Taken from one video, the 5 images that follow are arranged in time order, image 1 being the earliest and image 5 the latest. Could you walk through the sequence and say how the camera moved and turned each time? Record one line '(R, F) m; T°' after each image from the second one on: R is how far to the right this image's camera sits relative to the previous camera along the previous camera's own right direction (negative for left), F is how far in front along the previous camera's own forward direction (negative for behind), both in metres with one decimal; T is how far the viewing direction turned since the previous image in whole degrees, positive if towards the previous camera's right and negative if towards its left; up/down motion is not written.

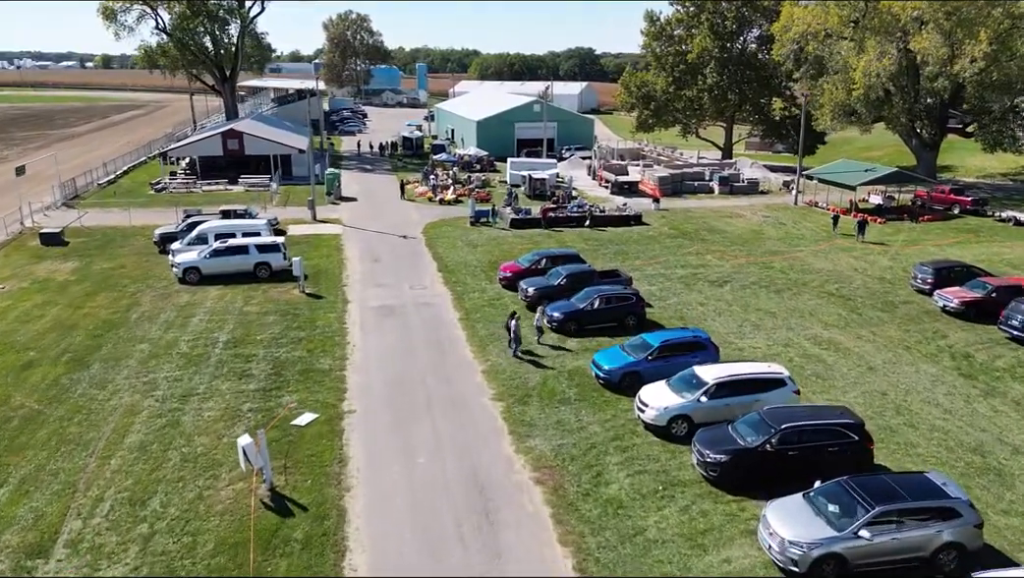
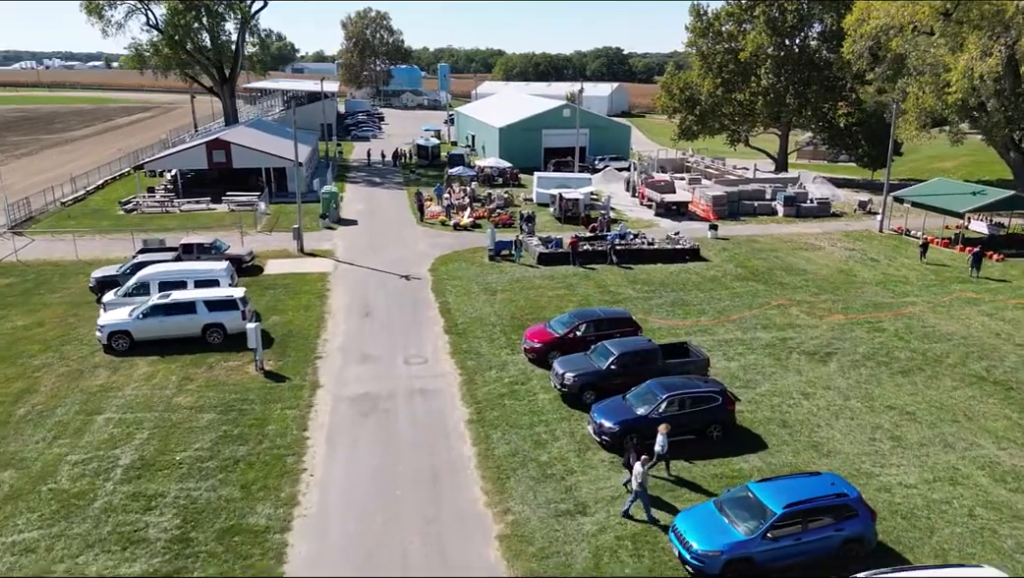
(-0.2, +7.1) m; -2°
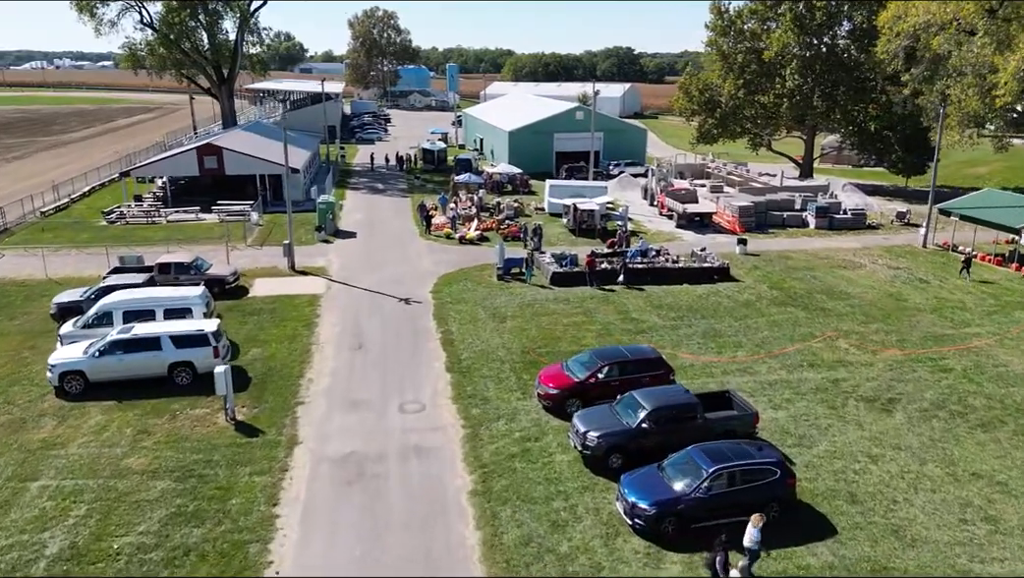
(-0.1, +2.9) m; -1°
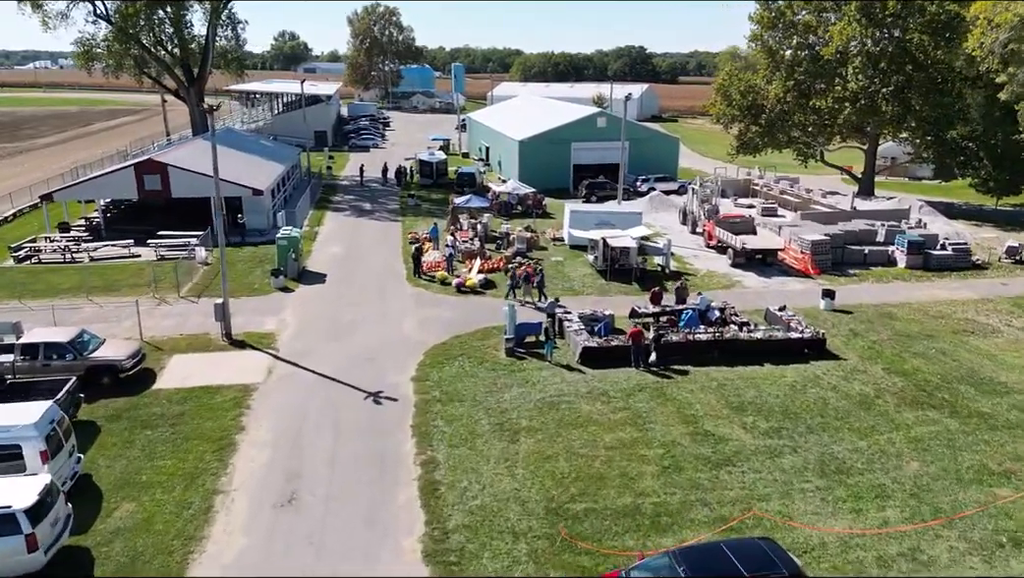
(-0.2, +7.9) m; -1°
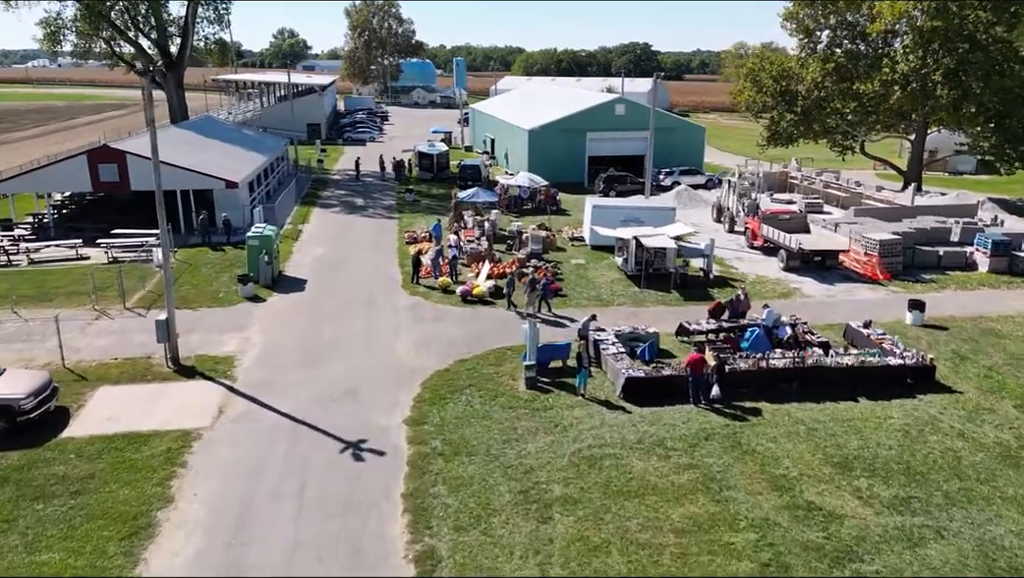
(-0.5, +4.6) m; 0°
